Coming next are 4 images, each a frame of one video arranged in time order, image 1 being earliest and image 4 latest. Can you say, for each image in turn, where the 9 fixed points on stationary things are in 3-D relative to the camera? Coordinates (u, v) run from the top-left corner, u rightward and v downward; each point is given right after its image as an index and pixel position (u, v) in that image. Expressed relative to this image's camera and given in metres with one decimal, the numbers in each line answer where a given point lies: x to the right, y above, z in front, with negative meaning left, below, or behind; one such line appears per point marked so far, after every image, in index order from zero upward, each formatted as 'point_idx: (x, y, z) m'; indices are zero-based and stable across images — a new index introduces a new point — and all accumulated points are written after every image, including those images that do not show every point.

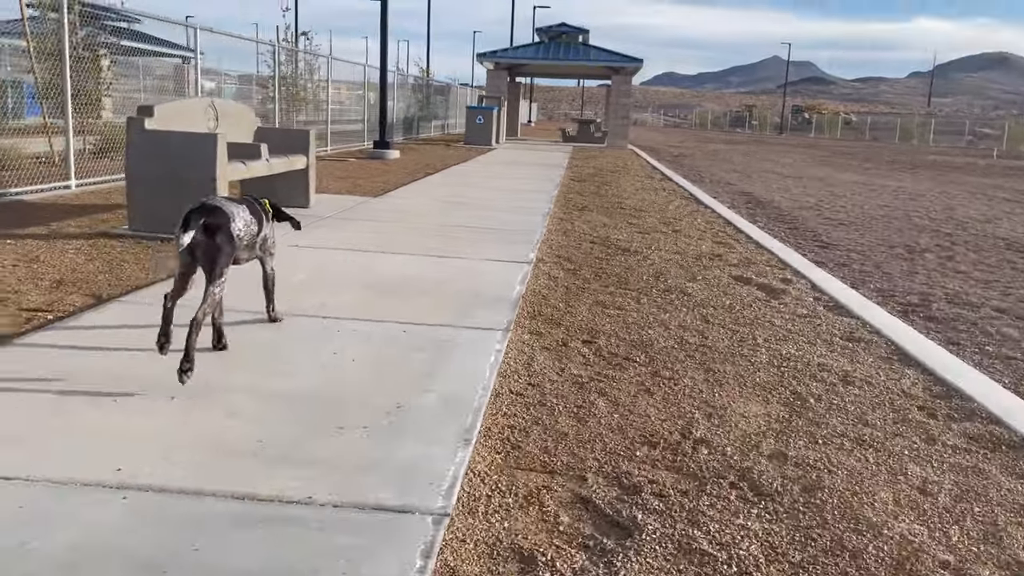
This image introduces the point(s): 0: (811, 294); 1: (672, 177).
0: (+2.4, 0.0, +6.7) m
1: (+3.7, +2.5, +19.1) m
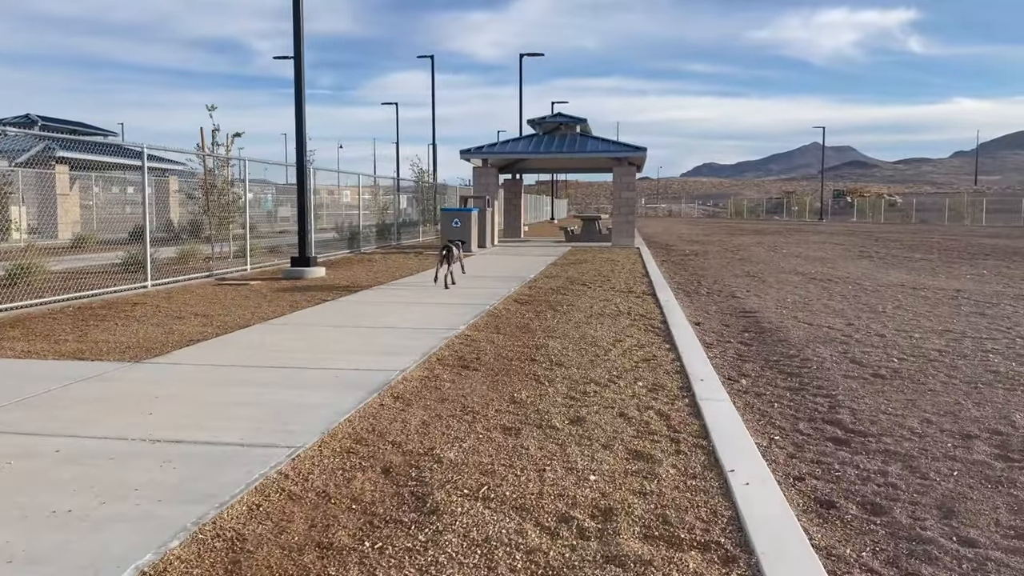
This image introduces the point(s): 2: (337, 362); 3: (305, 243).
0: (+0.7, -1.2, +2.4) m
1: (+2.6, 0.0, +14.9) m
2: (-1.6, -0.7, +7.6) m
3: (-4.1, +0.9, +16.6) m
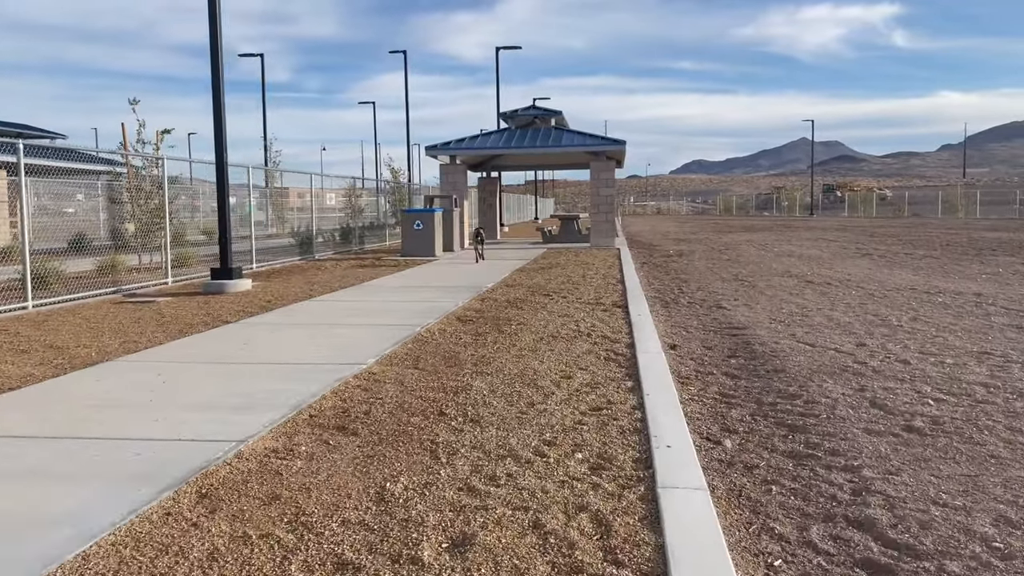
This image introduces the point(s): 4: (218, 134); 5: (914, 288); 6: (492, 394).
0: (+0.1, -1.4, +0.2) m
1: (+1.8, -0.2, +12.8) m
2: (-2.2, -0.9, +5.4) m
3: (-4.9, +0.6, +14.4) m
4: (-5.0, +2.6, +14.3) m
5: (+6.7, 0.0, +14.0) m
6: (-0.2, -0.8, +6.4) m
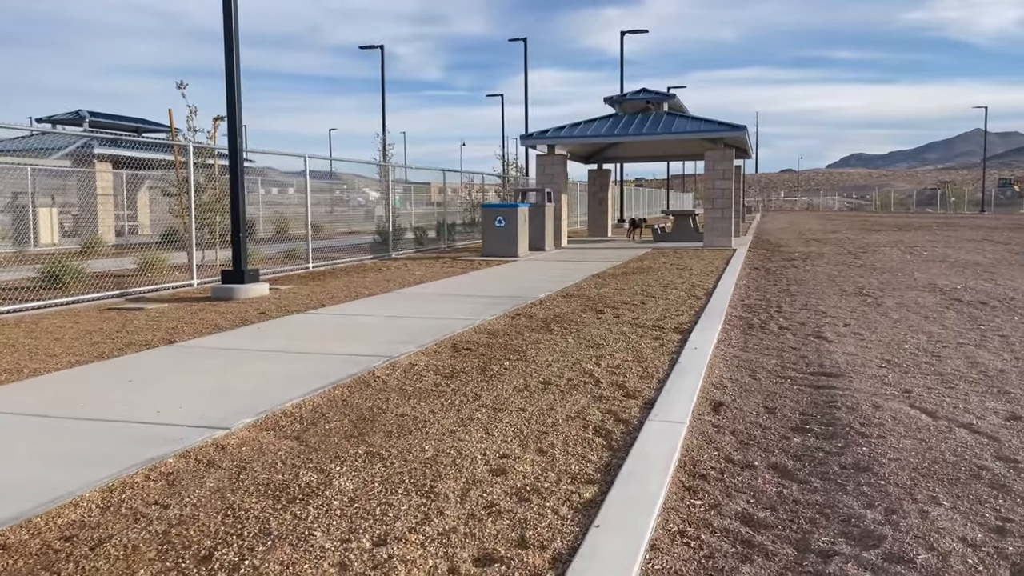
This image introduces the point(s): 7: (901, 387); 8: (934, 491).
0: (-1.6, -1.7, -2.2) m
1: (+2.3, -0.4, +9.9) m
2: (-3.0, -1.1, +3.3) m
3: (-4.1, +0.5, +12.6) m
4: (-4.1, +2.5, +12.5) m
5: (+7.2, -0.3, +10.2) m
6: (-0.8, -1.0, +3.9) m
7: (+3.1, -0.8, +6.7) m
8: (+2.2, -1.0, +4.4) m
